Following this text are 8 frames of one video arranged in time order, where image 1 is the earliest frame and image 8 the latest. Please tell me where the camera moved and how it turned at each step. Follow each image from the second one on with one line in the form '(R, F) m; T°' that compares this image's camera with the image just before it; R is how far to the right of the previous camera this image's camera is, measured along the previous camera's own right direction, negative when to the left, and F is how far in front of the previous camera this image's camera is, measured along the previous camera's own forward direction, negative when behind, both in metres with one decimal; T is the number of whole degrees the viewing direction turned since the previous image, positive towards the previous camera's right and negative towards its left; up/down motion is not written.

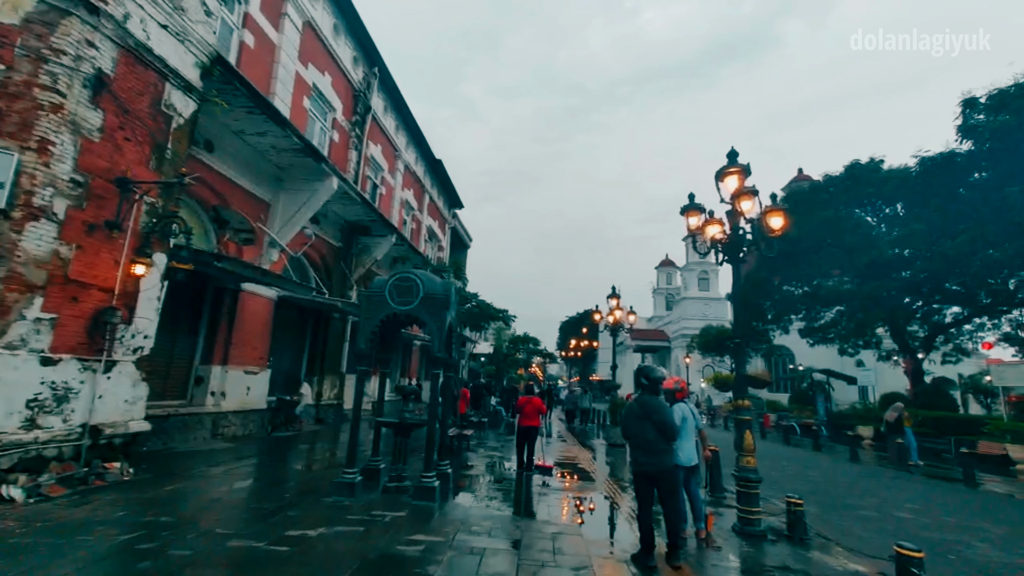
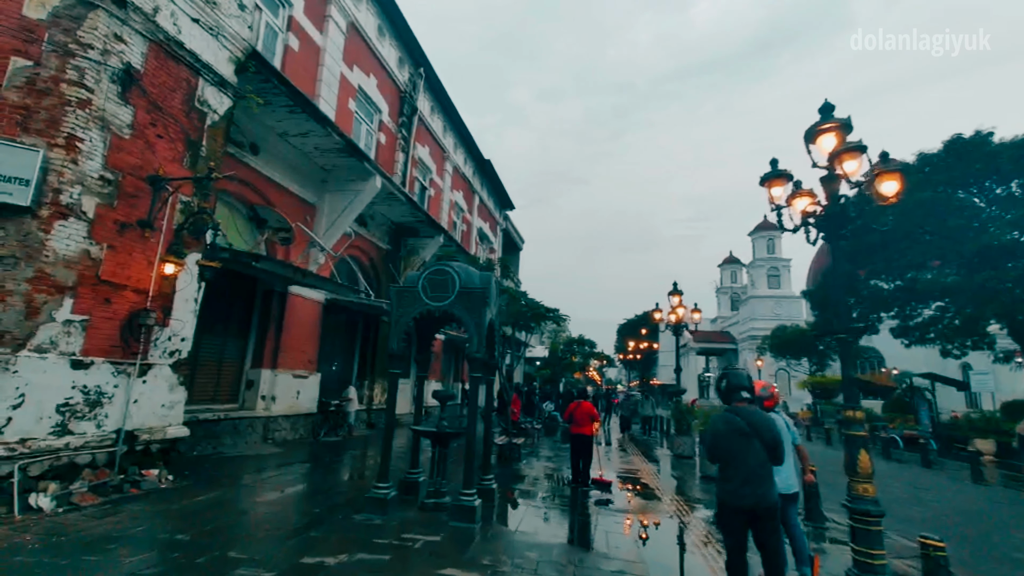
(+0.1, +0.9) m; -7°
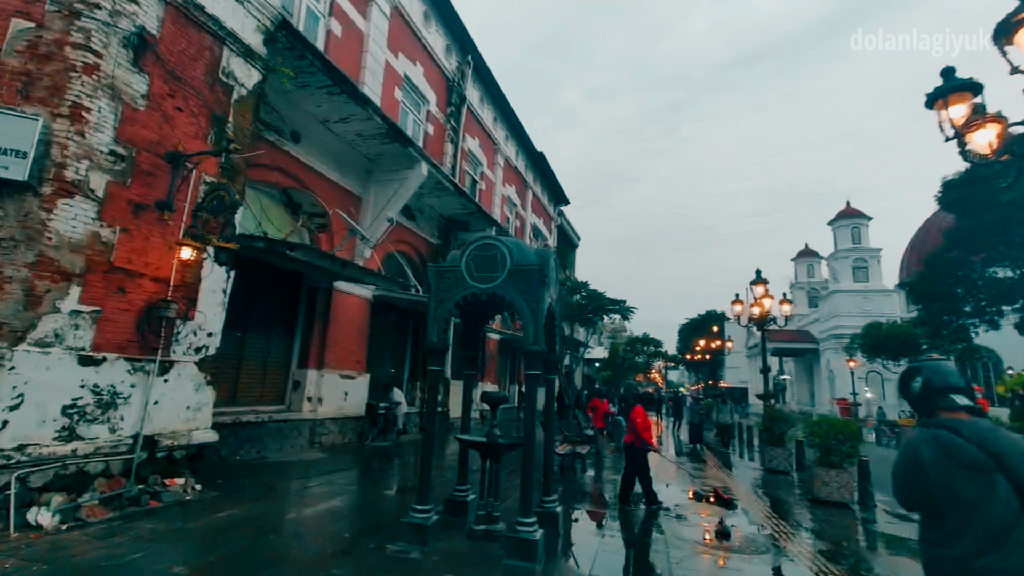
(-0.1, +1.3) m; -7°
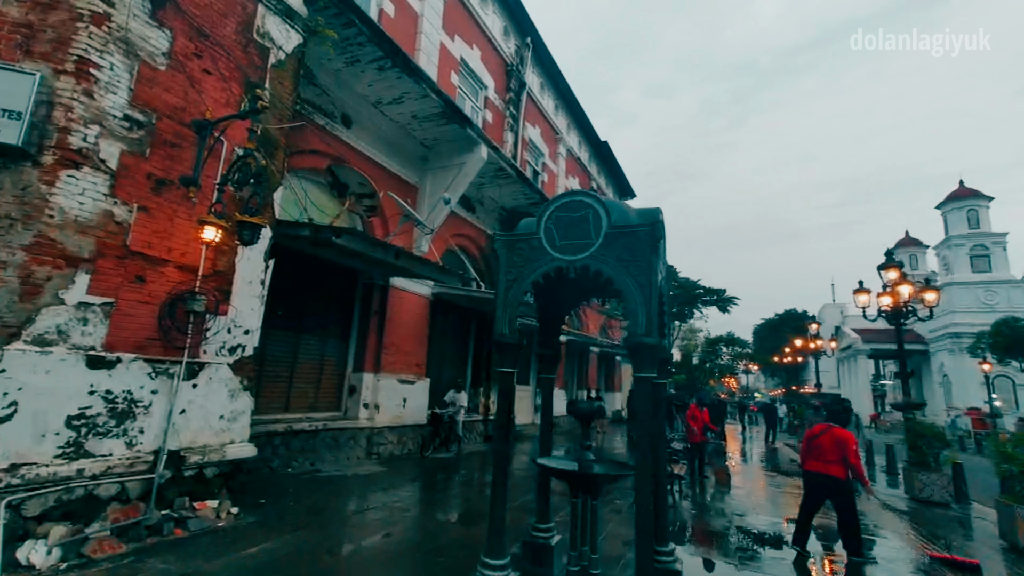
(-0.3, +1.4) m; -7°
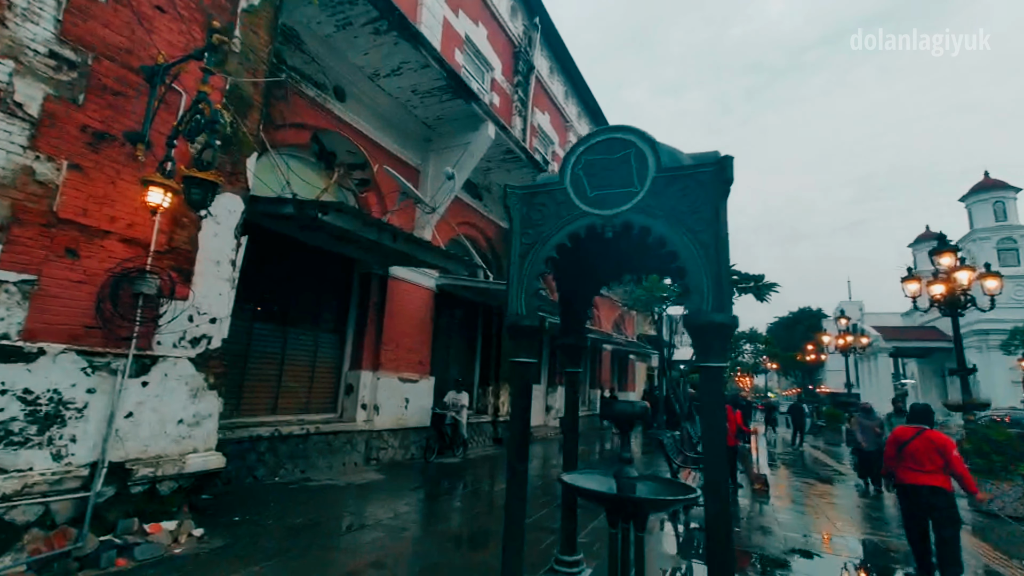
(-0.1, +0.9) m; -1°
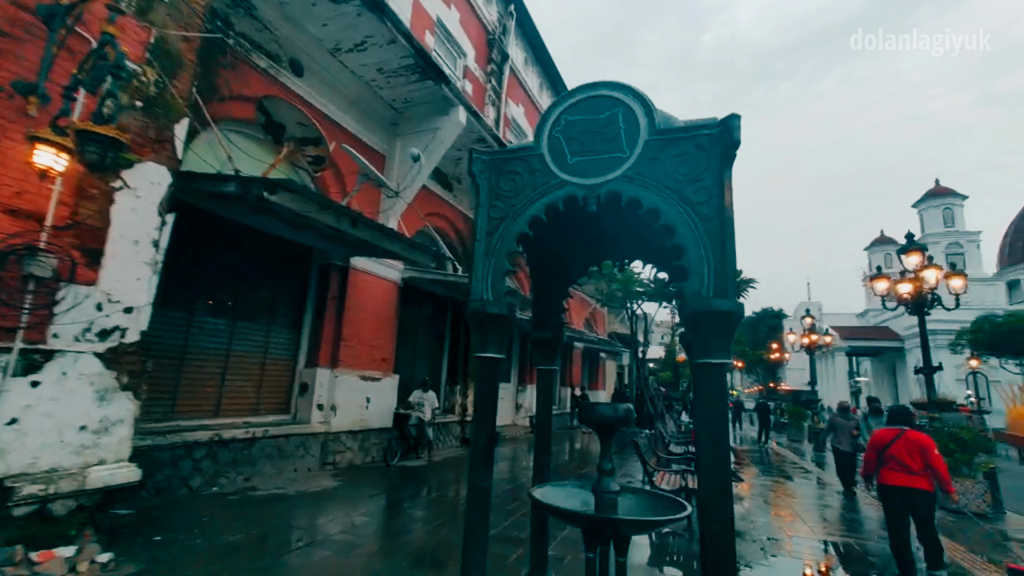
(0.0, +0.5) m; +4°
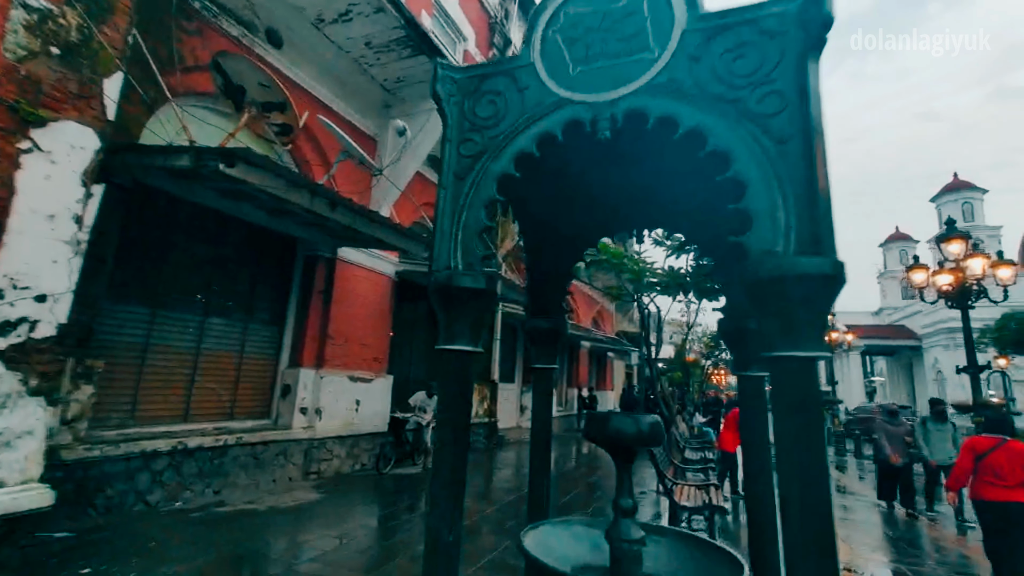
(+0.1, +0.8) m; -1°
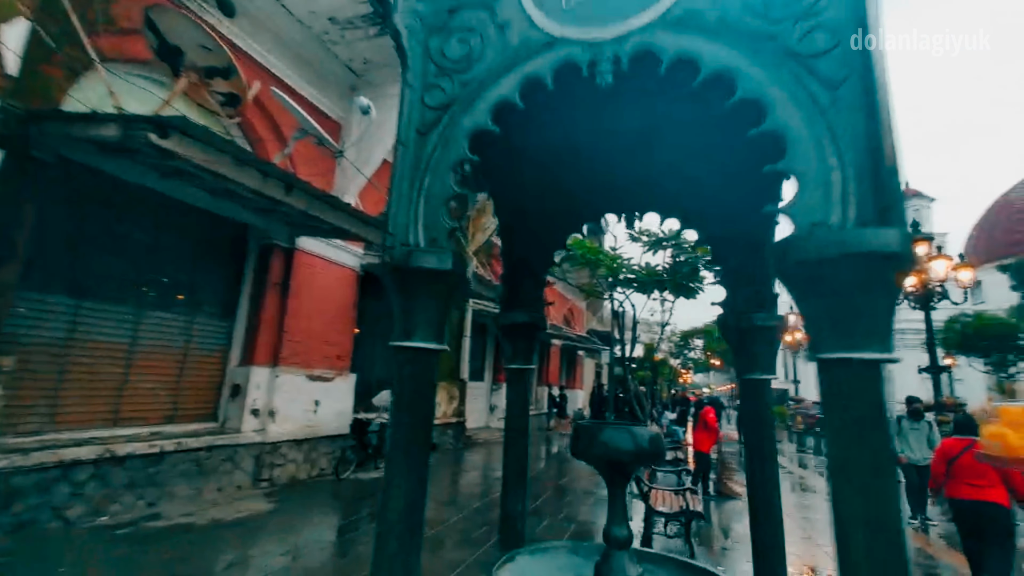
(0.0, +0.4) m; +4°
